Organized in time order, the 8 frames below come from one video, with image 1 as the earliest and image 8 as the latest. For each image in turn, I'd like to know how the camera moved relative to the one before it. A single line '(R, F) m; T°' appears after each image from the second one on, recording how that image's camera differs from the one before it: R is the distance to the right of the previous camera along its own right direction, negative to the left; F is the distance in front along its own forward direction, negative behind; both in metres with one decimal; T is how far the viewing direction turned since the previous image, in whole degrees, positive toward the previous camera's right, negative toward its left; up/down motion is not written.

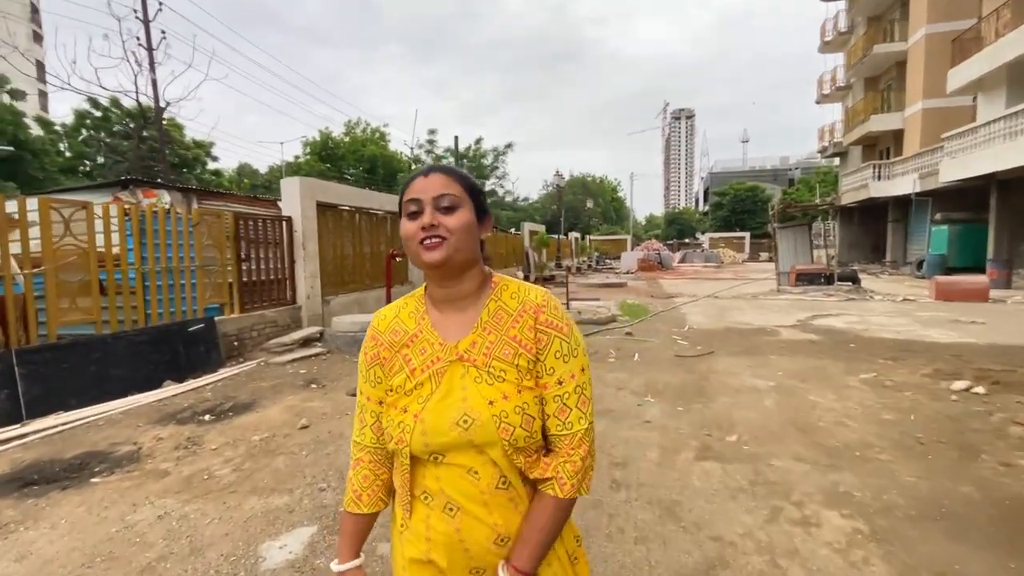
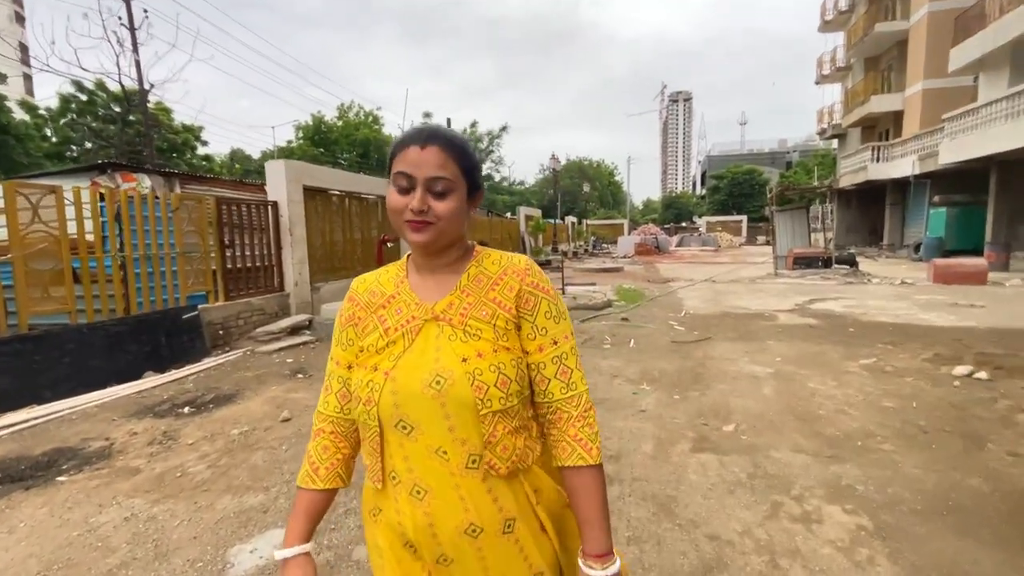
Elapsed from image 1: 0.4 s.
(+0.1, +0.2) m; 0°
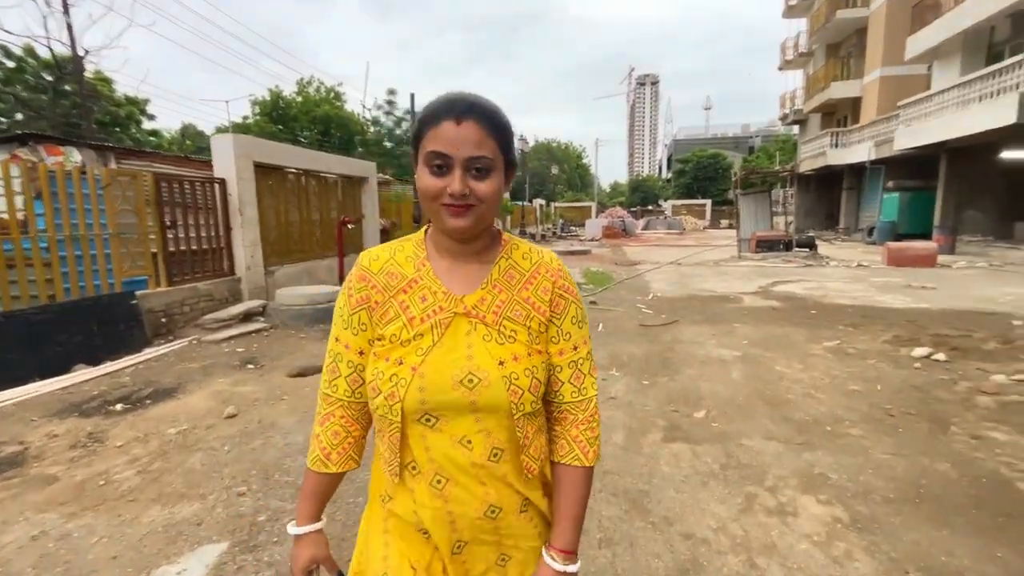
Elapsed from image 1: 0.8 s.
(0.0, +0.2) m; +4°
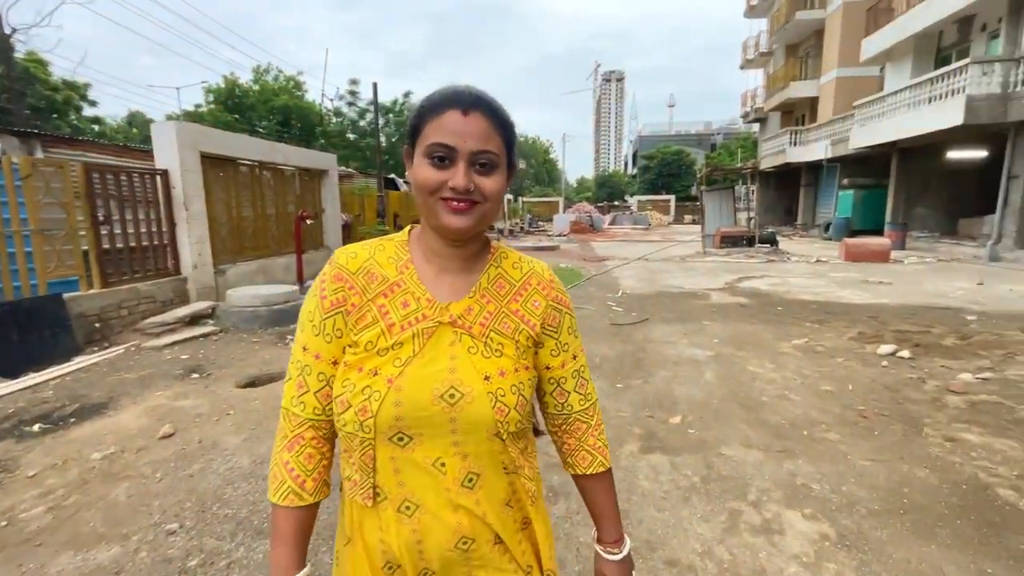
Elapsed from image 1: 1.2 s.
(0.0, +0.2) m; +4°
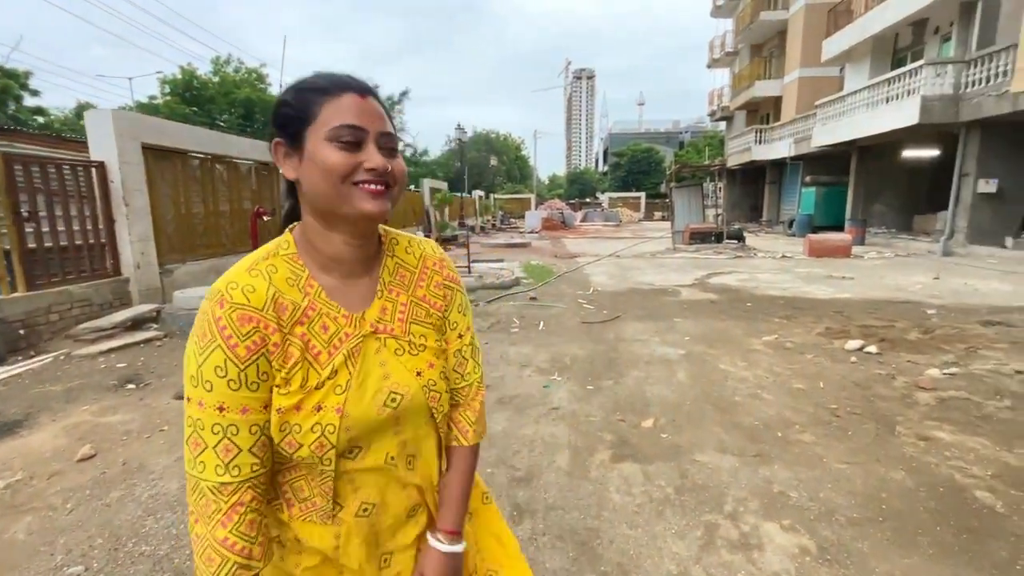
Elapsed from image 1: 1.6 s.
(+0.1, +0.2) m; +3°
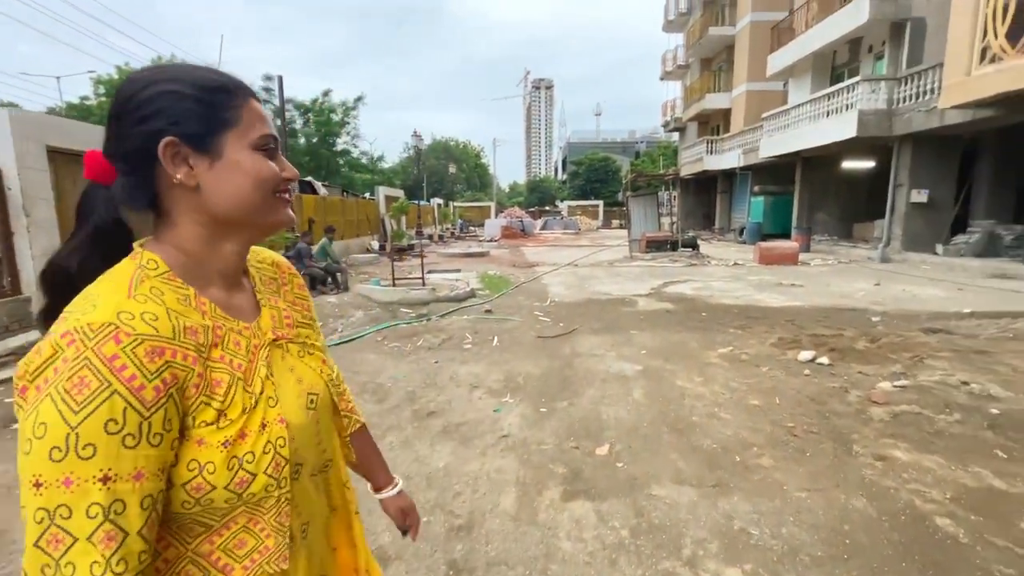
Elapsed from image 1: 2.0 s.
(+0.1, +0.2) m; +5°
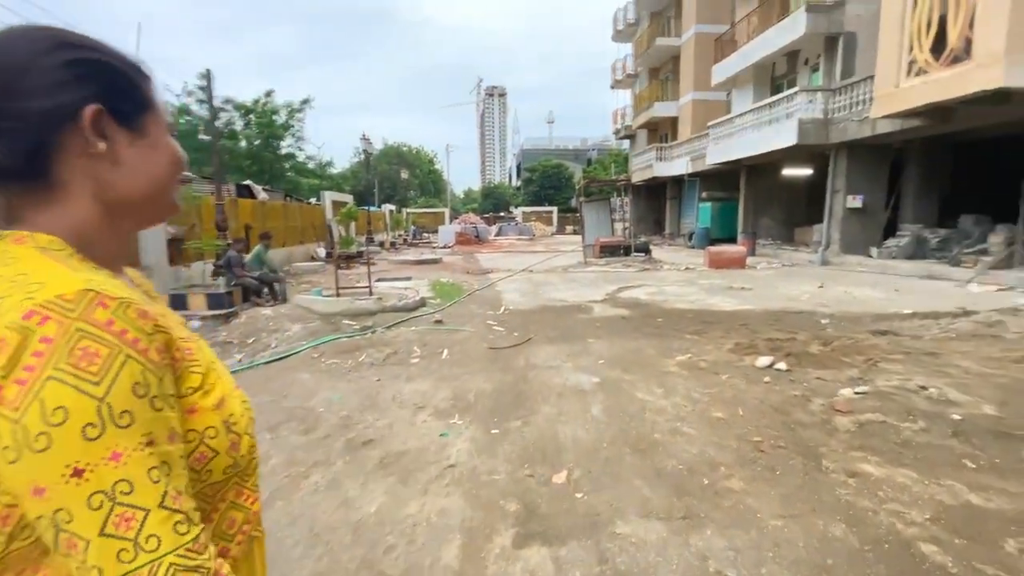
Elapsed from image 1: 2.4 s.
(+0.1, +0.3) m; +5°
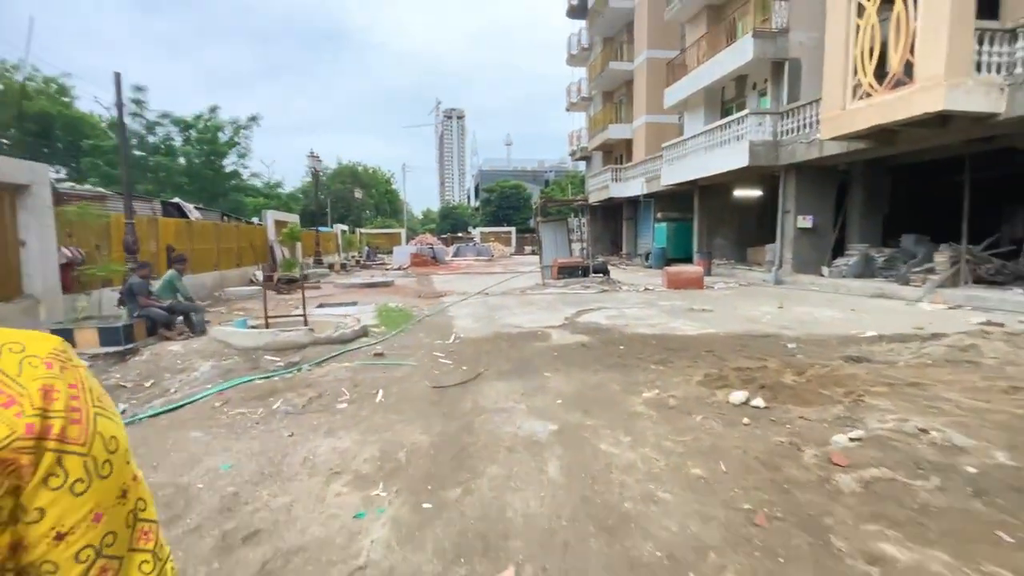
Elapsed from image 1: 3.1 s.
(+0.1, +0.6) m; +5°
